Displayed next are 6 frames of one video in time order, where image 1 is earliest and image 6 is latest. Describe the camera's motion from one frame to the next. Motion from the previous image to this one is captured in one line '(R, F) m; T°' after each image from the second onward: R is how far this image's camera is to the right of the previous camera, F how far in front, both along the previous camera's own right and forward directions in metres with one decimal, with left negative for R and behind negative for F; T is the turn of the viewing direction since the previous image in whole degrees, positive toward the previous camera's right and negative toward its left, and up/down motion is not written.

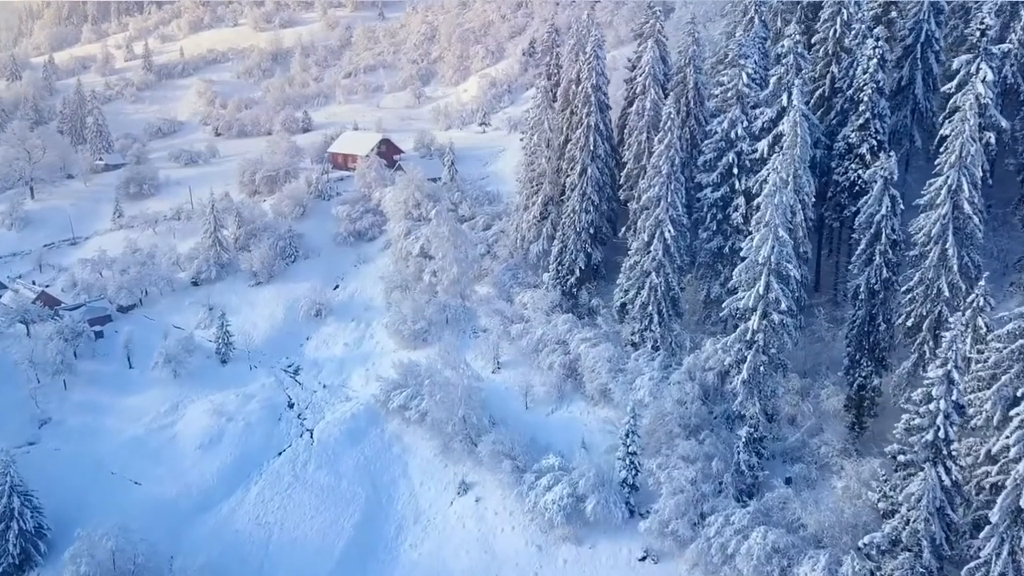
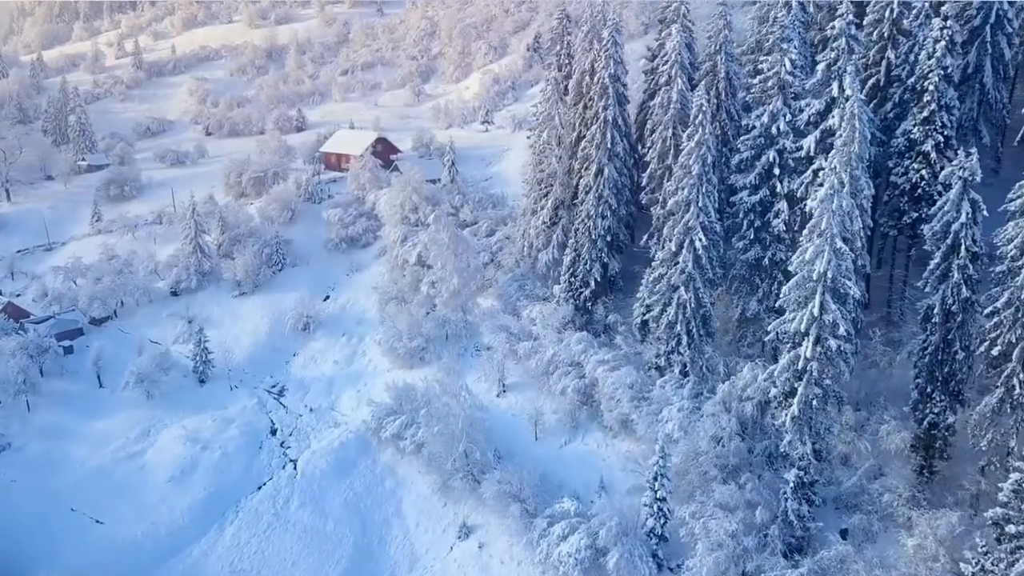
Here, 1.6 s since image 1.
(-0.3, +4.2) m; 0°
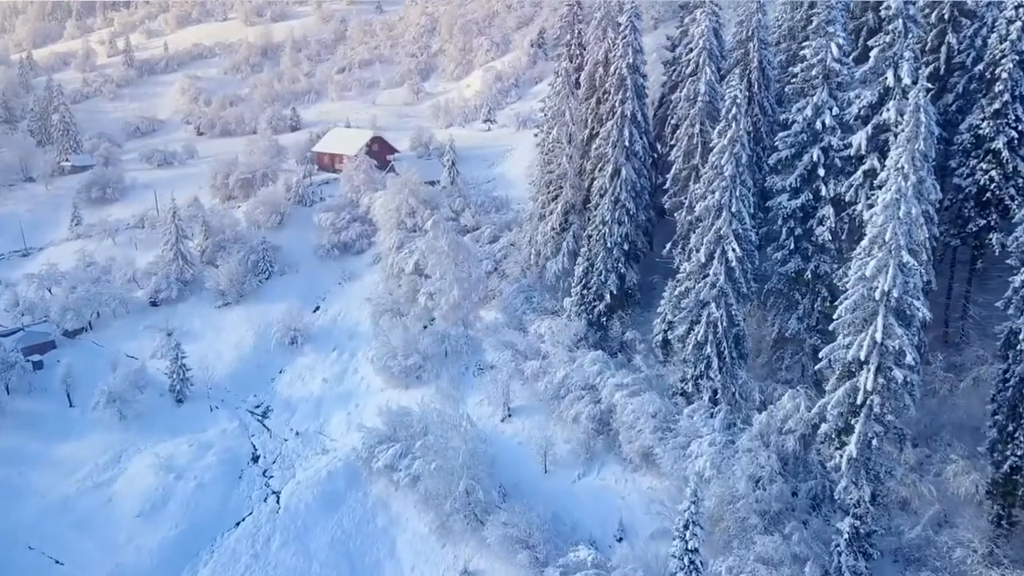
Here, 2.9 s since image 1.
(-0.3, +3.5) m; 0°
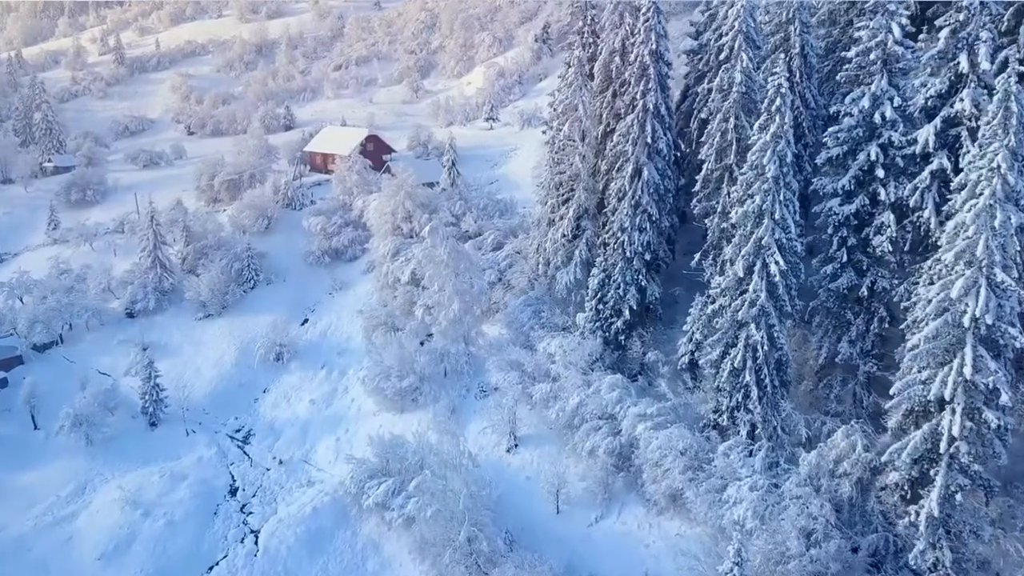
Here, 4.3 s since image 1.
(-0.3, +3.5) m; 0°
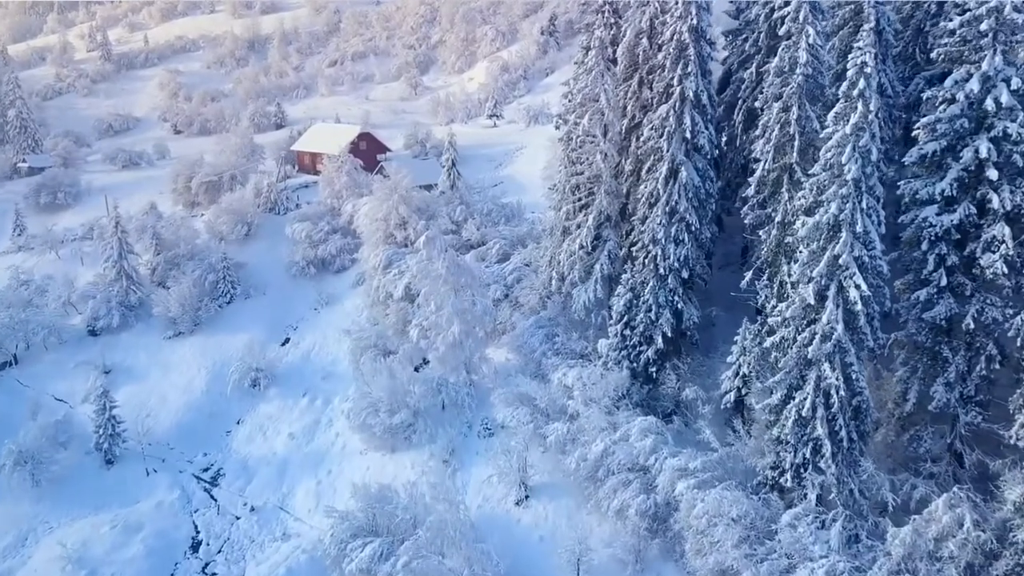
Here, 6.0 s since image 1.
(-0.3, +4.6) m; 0°
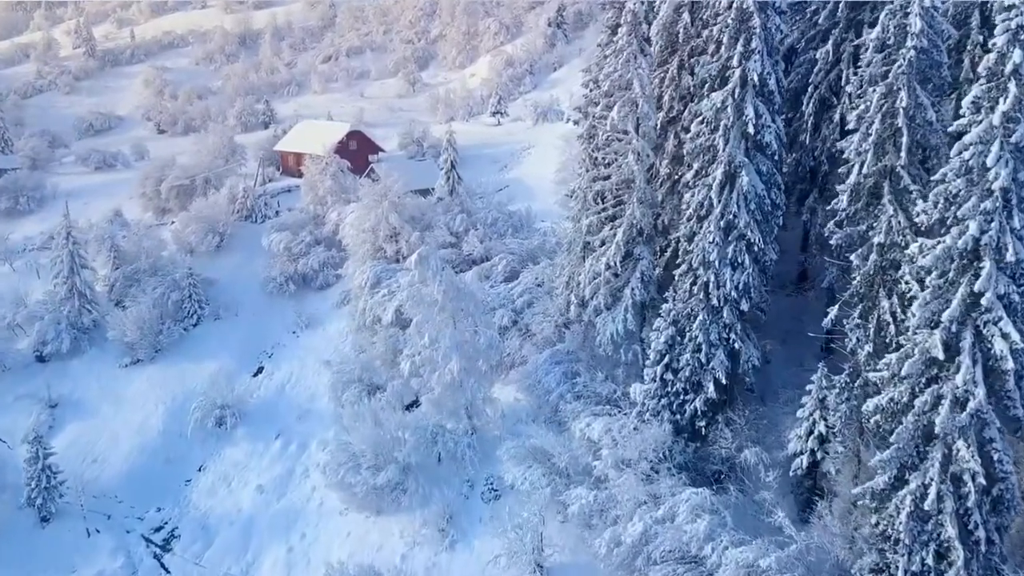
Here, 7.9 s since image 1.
(-0.3, +4.9) m; 0°
